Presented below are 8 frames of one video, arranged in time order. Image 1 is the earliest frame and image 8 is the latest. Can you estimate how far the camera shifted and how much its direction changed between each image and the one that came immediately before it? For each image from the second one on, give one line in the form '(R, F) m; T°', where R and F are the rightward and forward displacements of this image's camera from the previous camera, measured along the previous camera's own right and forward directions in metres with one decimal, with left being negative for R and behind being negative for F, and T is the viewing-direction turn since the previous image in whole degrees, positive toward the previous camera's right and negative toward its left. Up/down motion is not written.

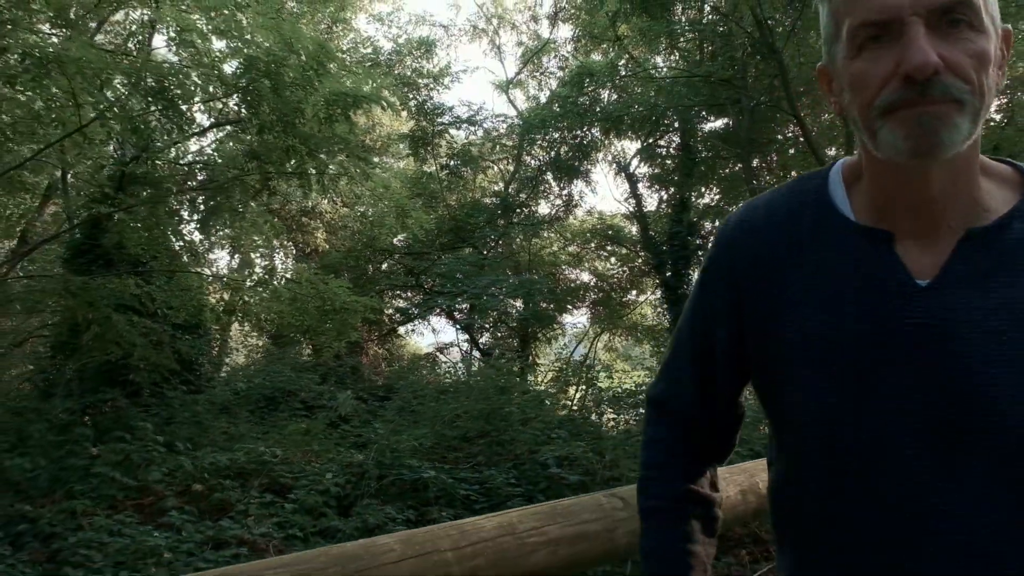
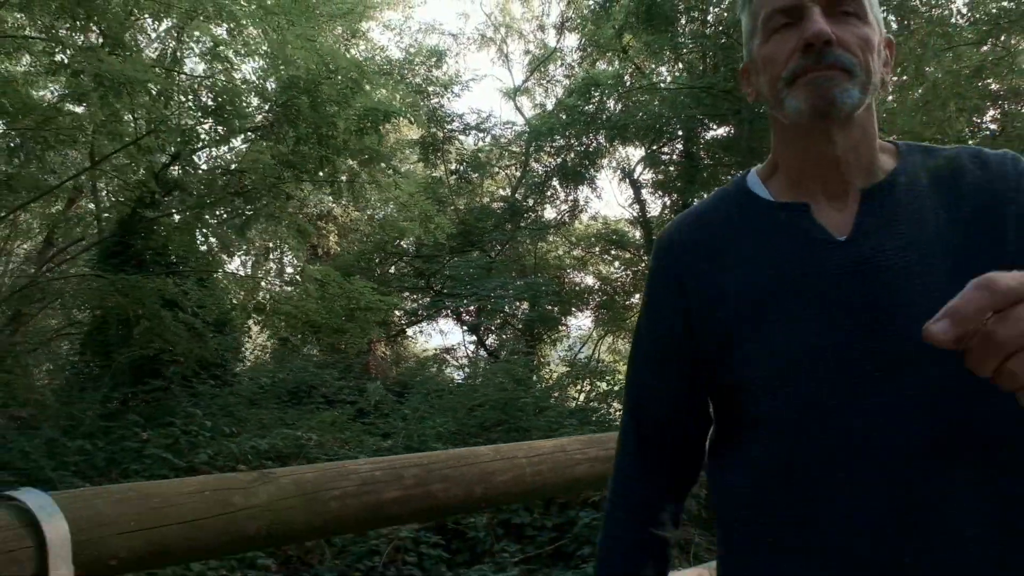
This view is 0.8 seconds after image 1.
(-0.1, -0.5) m; 0°
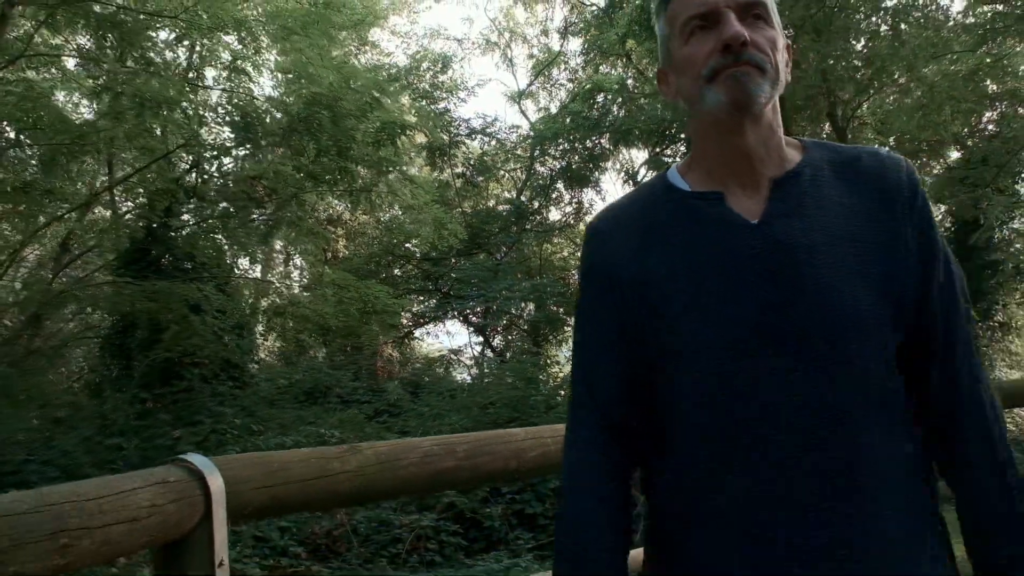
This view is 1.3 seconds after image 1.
(-0.1, -0.3) m; 0°
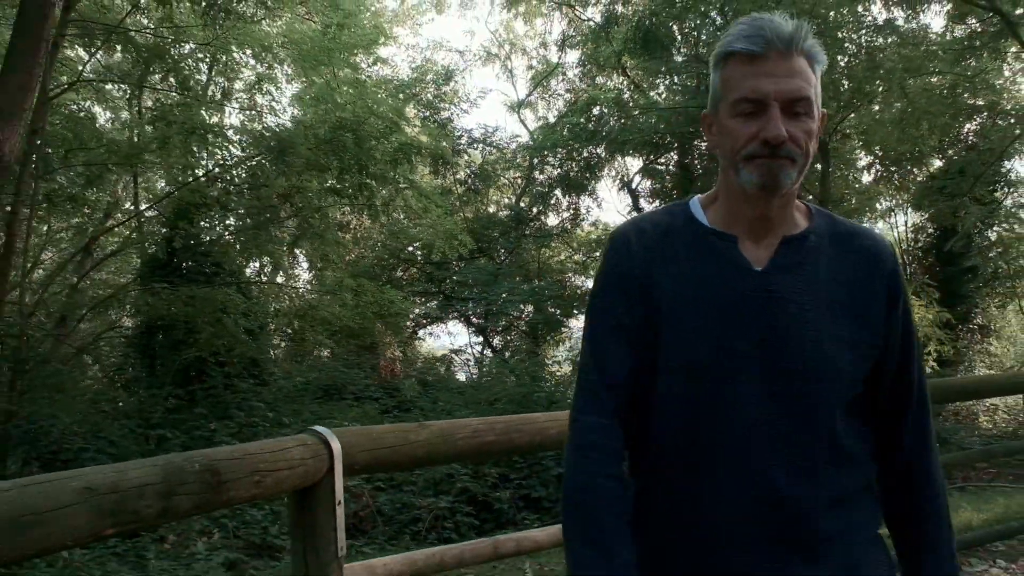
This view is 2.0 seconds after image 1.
(-0.1, -0.6) m; 0°
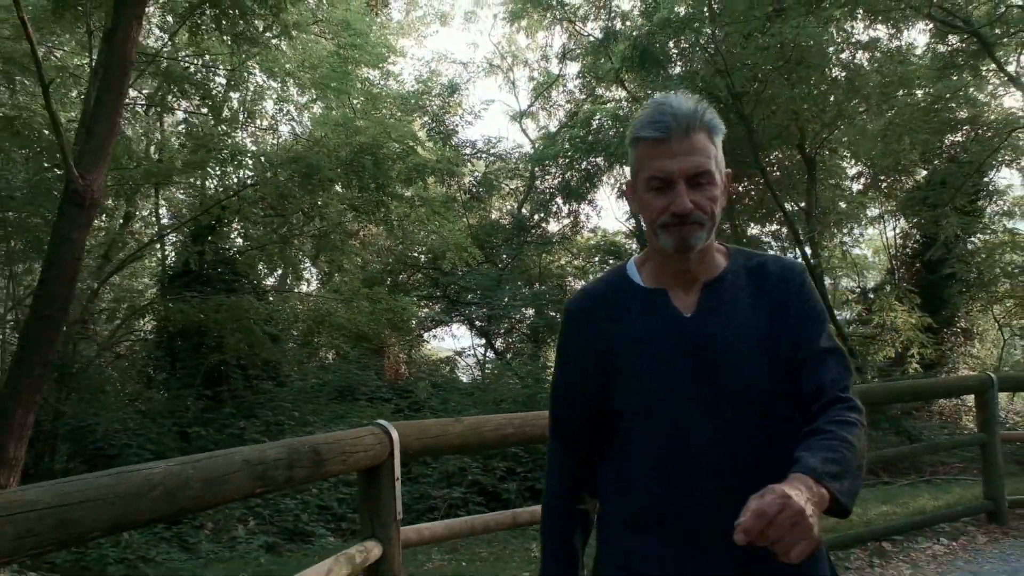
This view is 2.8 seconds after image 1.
(-0.1, -0.6) m; 0°
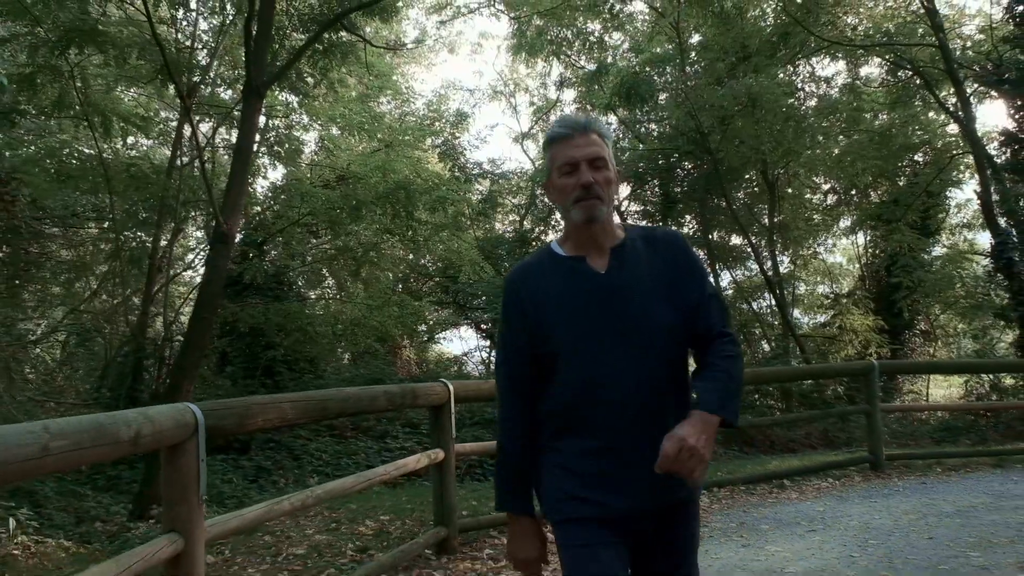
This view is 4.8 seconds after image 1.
(0.0, -1.9) m; 0°
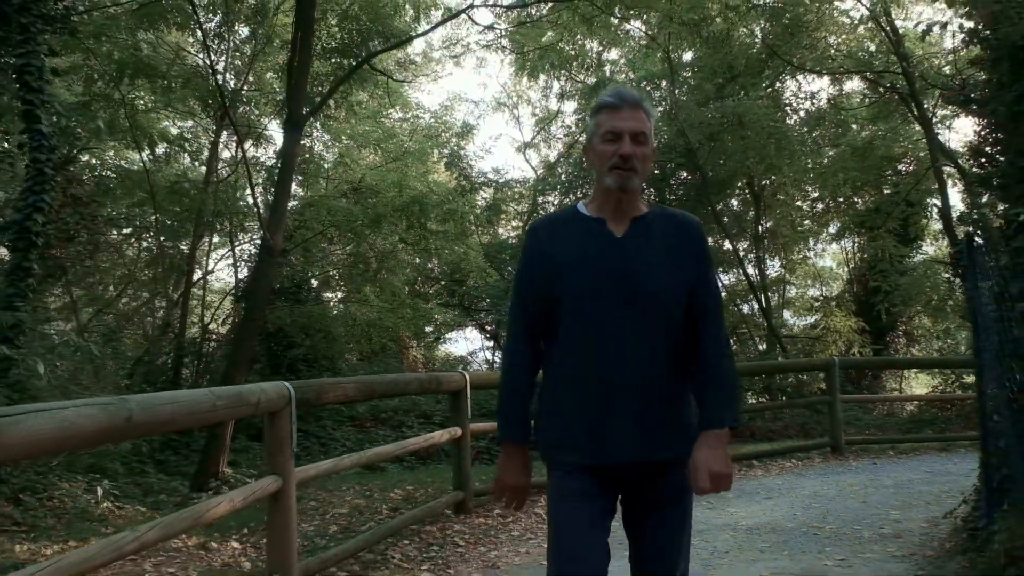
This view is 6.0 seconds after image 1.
(0.0, -1.0) m; 0°
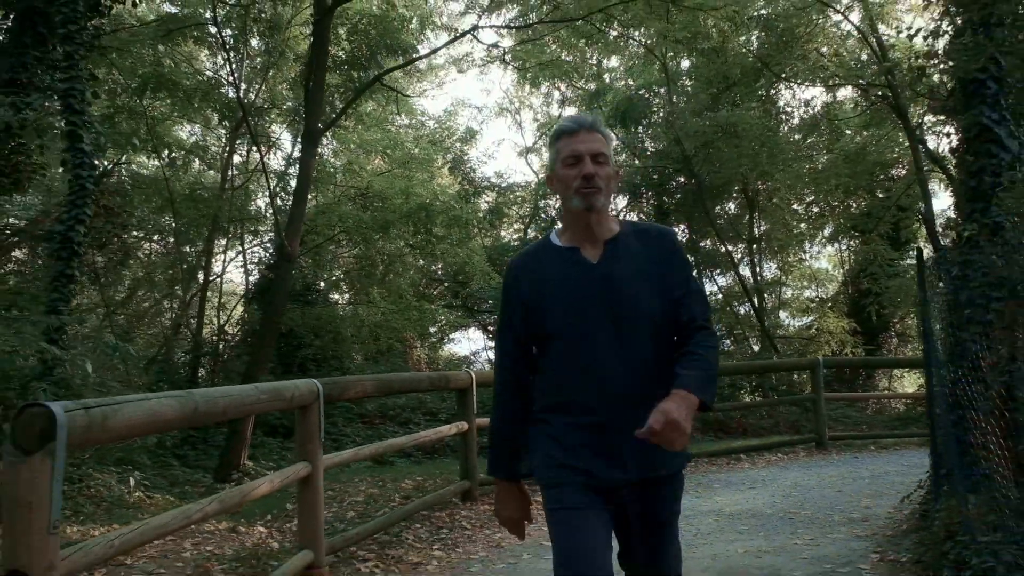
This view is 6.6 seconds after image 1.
(0.0, -0.5) m; 0°
